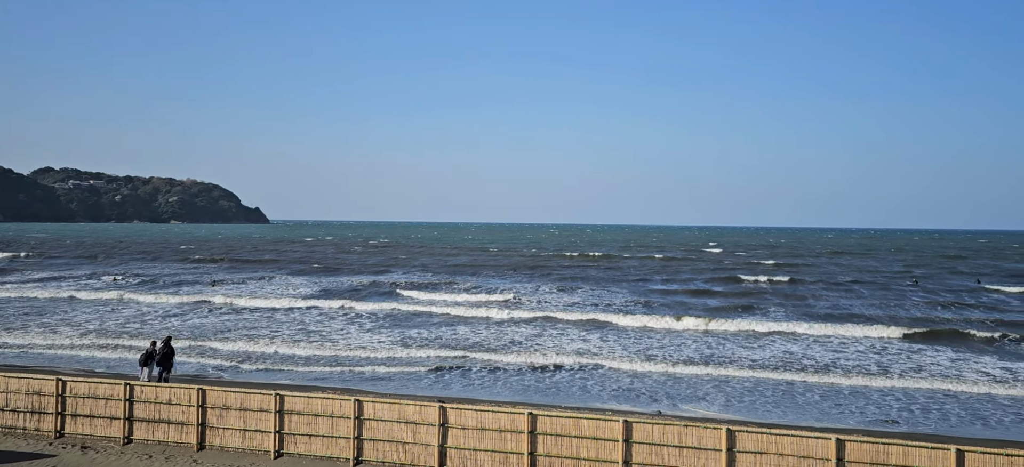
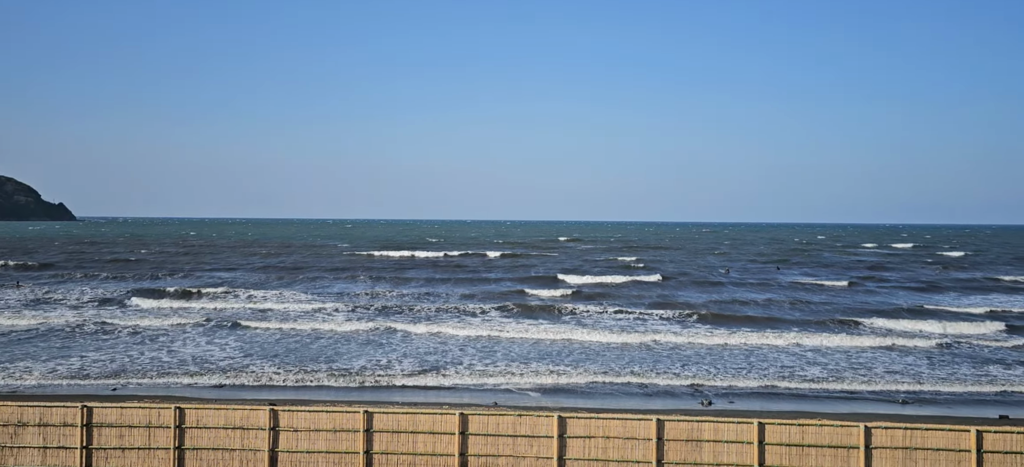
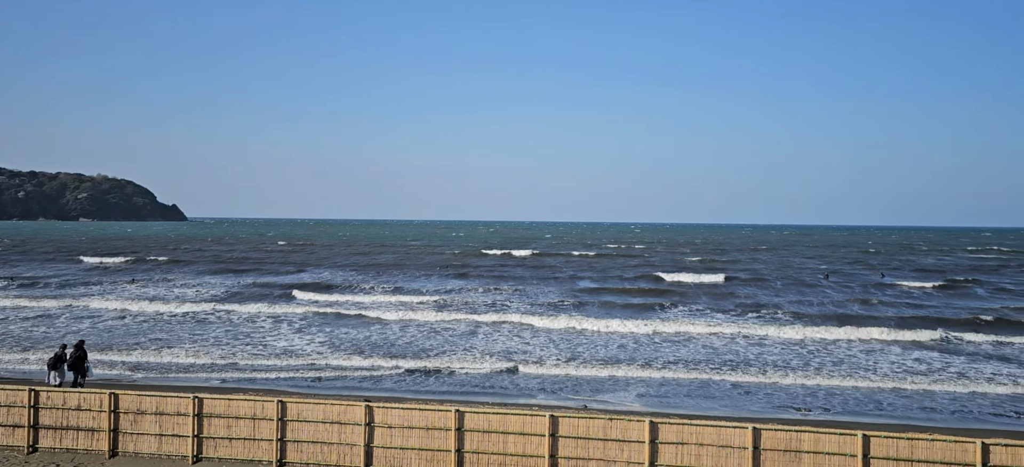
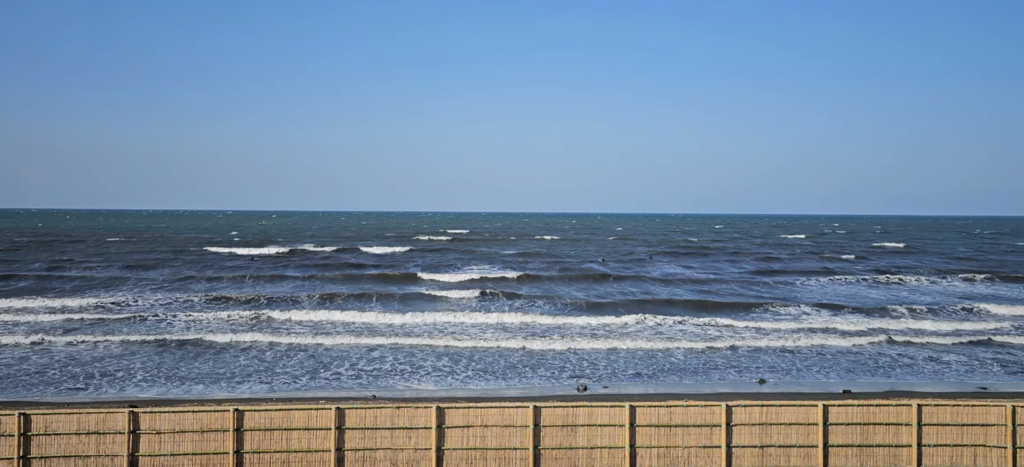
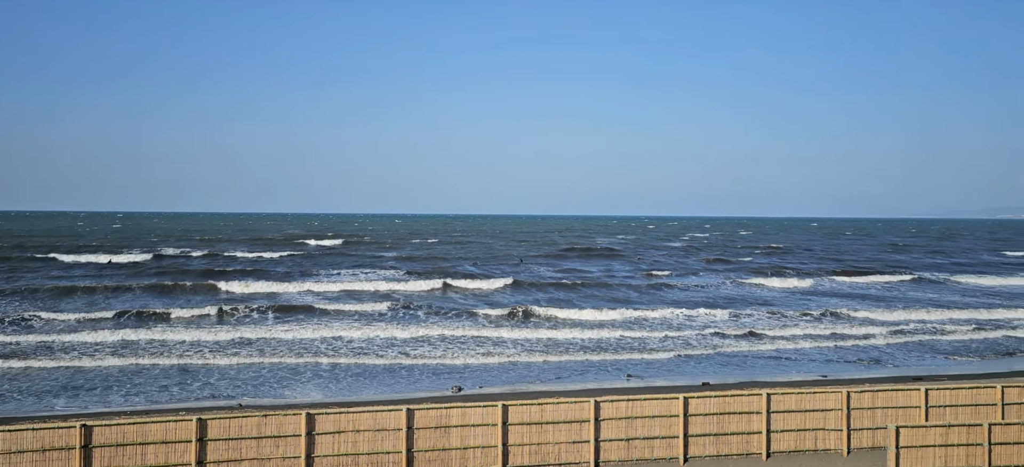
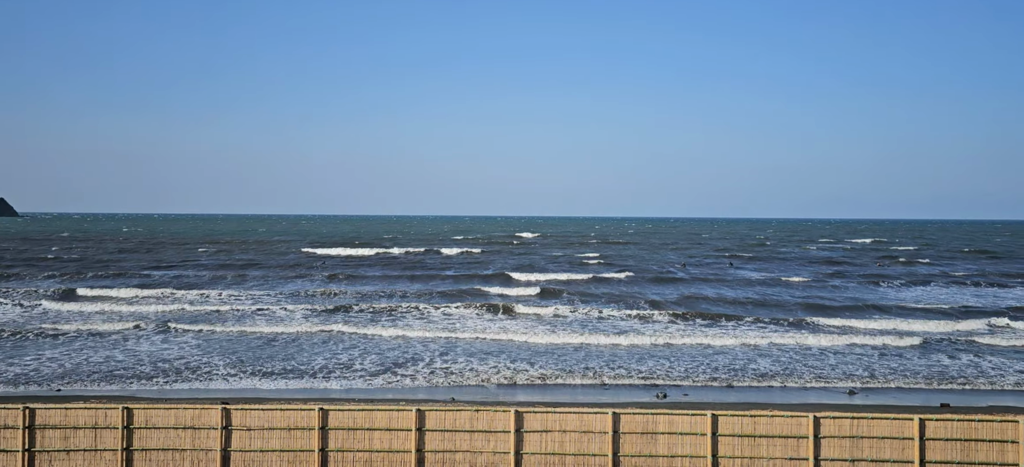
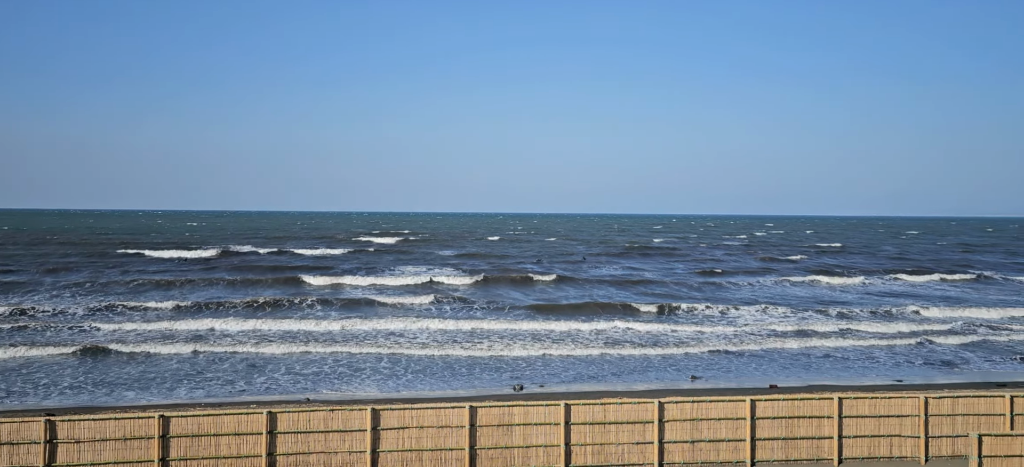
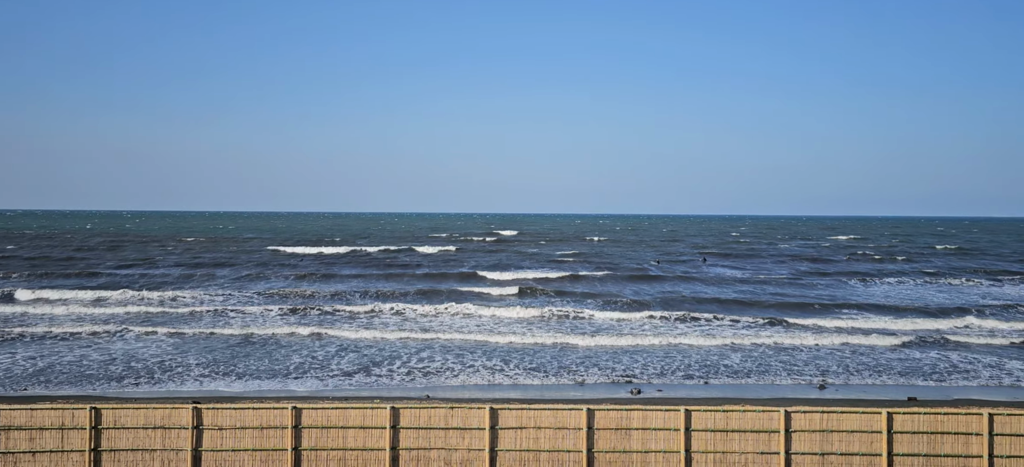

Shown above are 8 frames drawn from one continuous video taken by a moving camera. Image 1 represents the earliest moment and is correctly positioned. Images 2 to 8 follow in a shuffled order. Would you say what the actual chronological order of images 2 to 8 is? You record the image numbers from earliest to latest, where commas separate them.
3, 2, 6, 8, 4, 7, 5
